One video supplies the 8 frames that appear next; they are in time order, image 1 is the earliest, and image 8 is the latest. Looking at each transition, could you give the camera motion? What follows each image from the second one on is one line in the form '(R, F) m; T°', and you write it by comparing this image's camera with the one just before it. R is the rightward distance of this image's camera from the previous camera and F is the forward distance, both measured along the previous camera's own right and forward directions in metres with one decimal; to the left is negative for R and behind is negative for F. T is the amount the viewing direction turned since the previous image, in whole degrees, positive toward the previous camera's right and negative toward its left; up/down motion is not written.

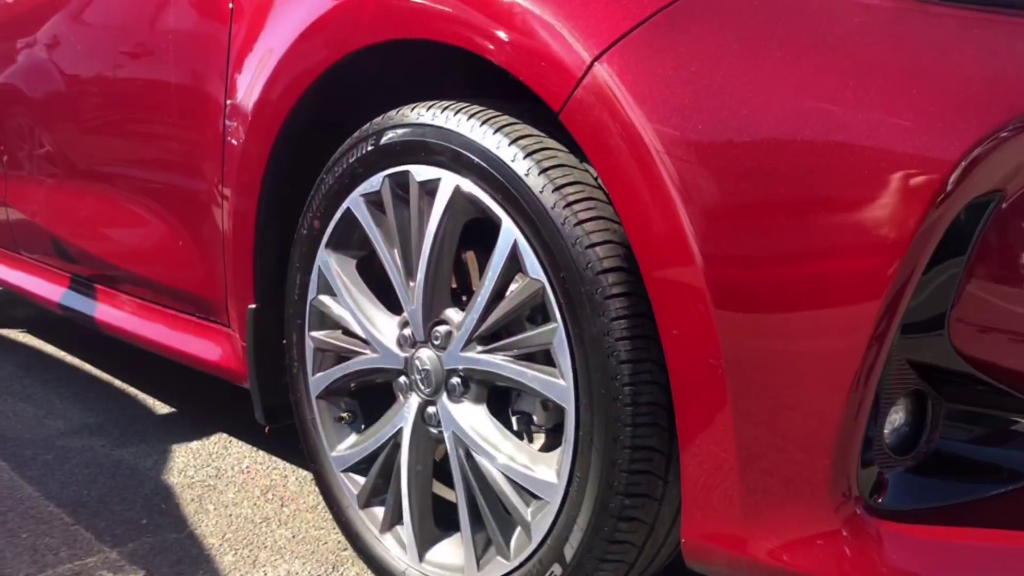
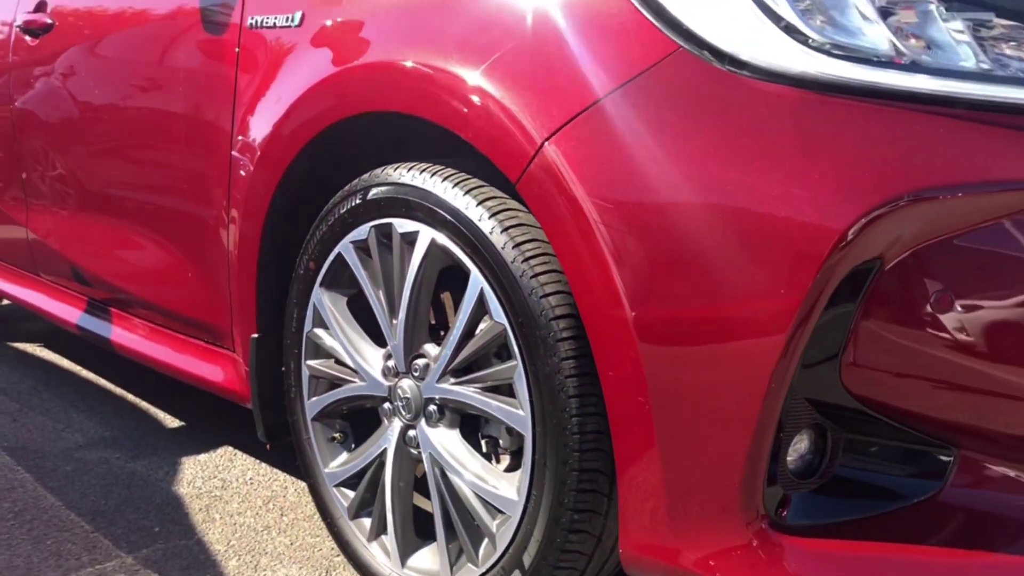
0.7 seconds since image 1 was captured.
(+0.1, -0.2) m; 0°
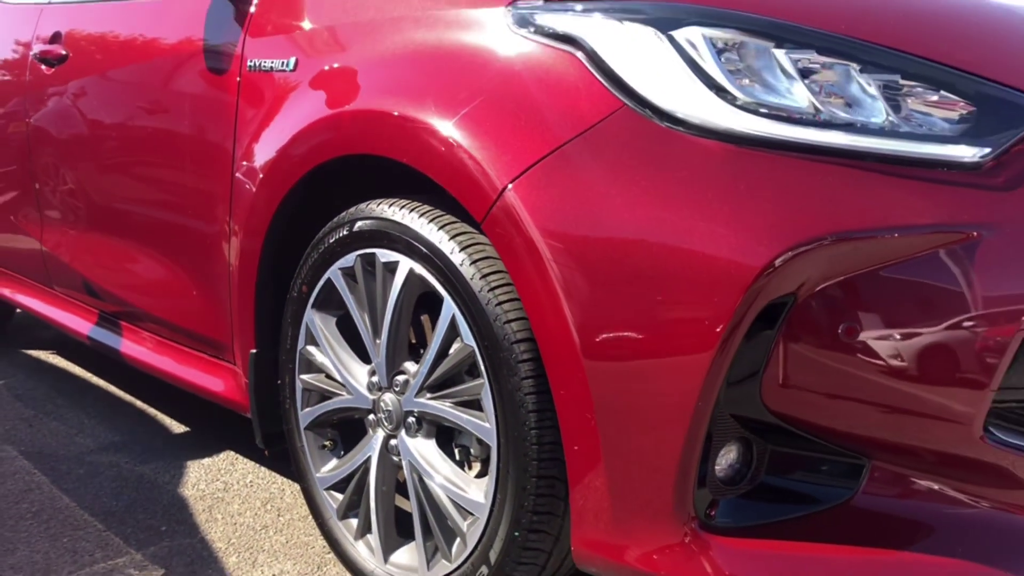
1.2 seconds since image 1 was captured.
(+0.1, -0.2) m; 0°
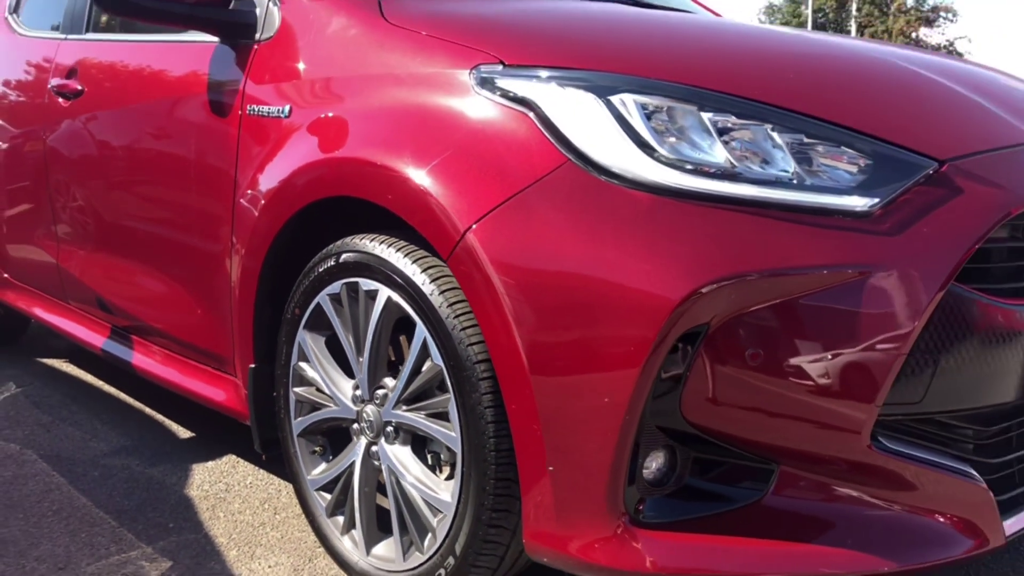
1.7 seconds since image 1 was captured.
(+0.1, -0.2) m; 0°
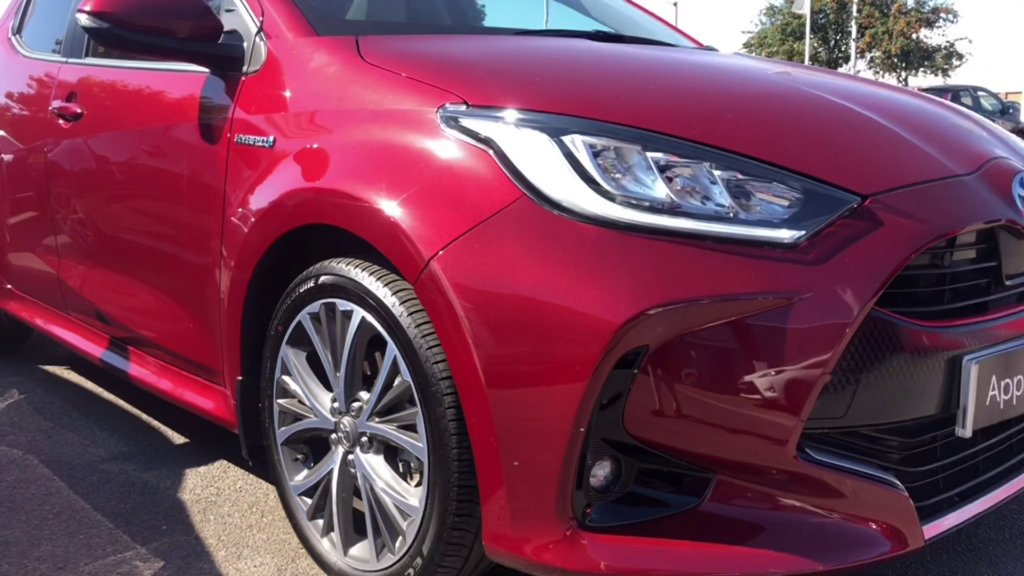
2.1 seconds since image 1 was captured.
(+0.1, -0.1) m; 0°
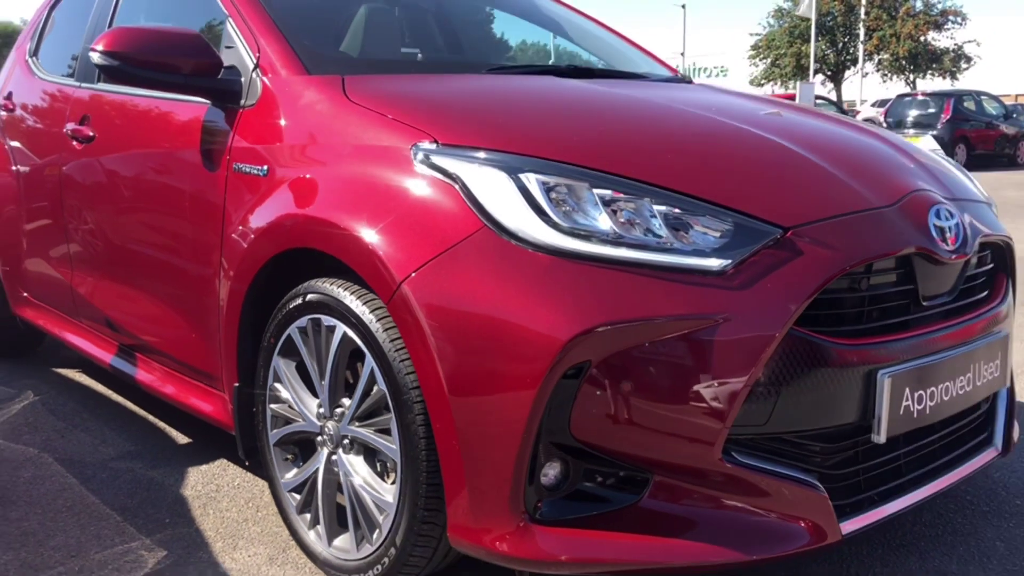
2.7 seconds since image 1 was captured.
(+0.1, -0.2) m; -1°
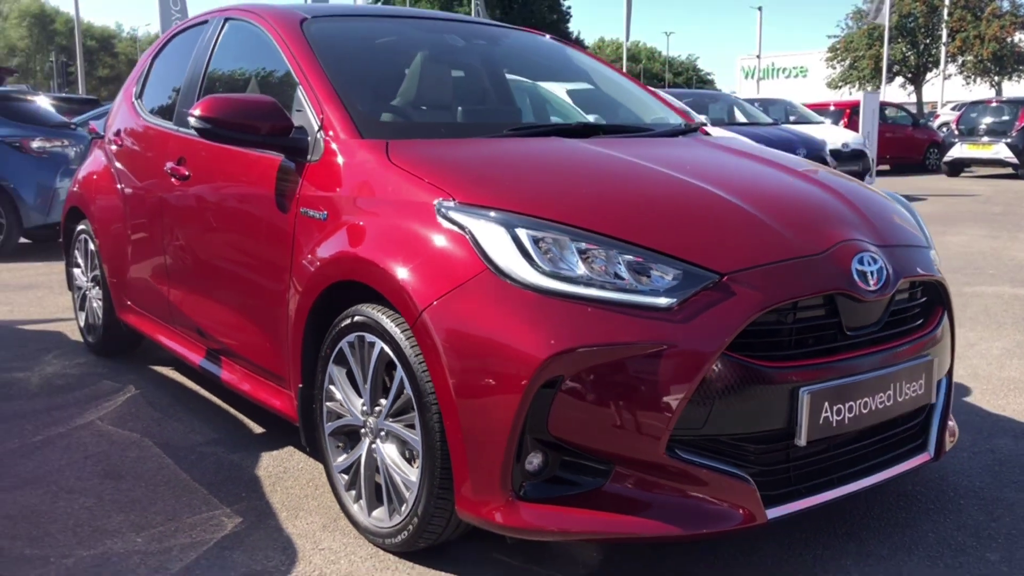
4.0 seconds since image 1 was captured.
(+0.2, -0.5) m; -4°
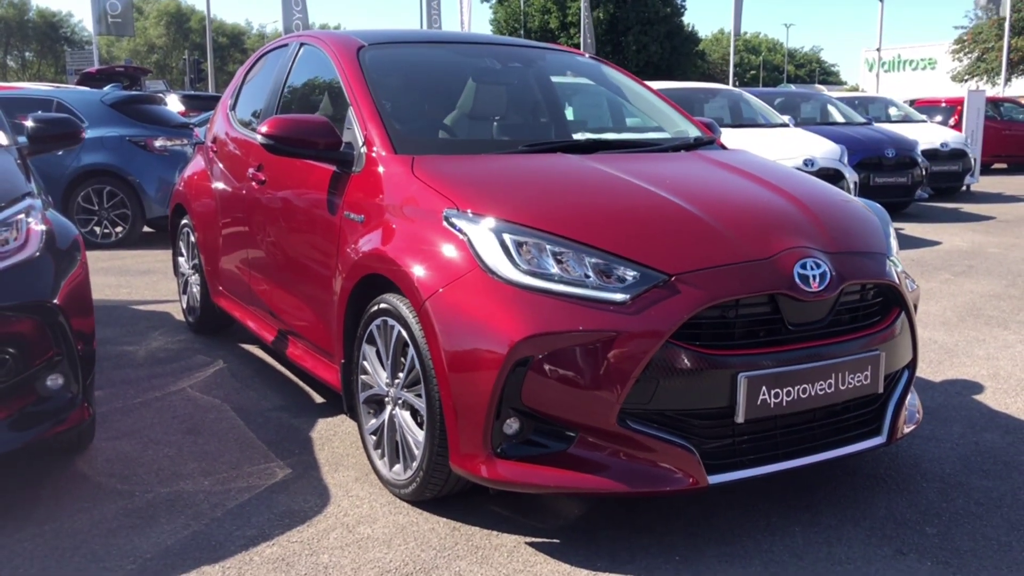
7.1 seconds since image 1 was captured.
(+0.4, -0.5) m; -7°
